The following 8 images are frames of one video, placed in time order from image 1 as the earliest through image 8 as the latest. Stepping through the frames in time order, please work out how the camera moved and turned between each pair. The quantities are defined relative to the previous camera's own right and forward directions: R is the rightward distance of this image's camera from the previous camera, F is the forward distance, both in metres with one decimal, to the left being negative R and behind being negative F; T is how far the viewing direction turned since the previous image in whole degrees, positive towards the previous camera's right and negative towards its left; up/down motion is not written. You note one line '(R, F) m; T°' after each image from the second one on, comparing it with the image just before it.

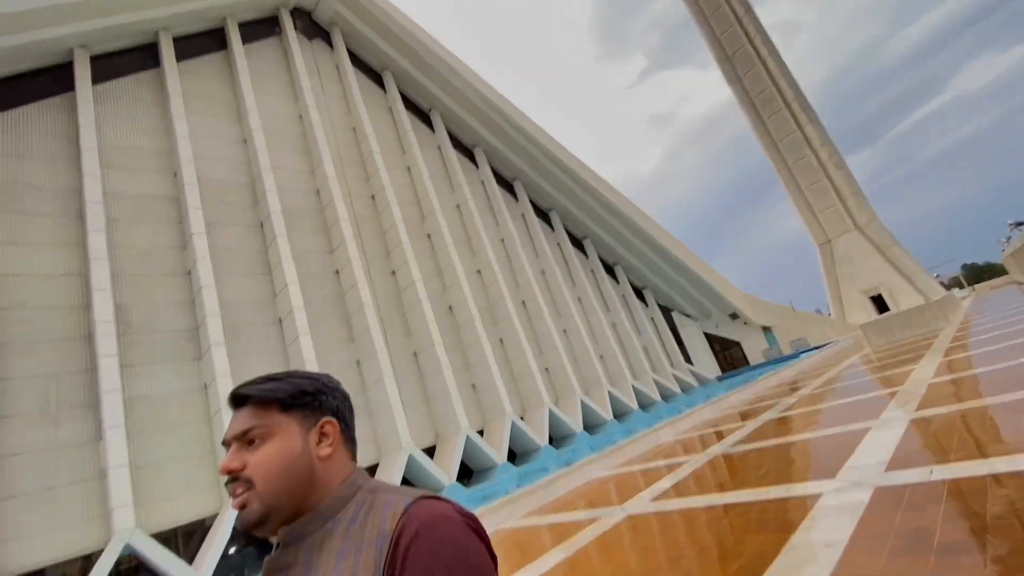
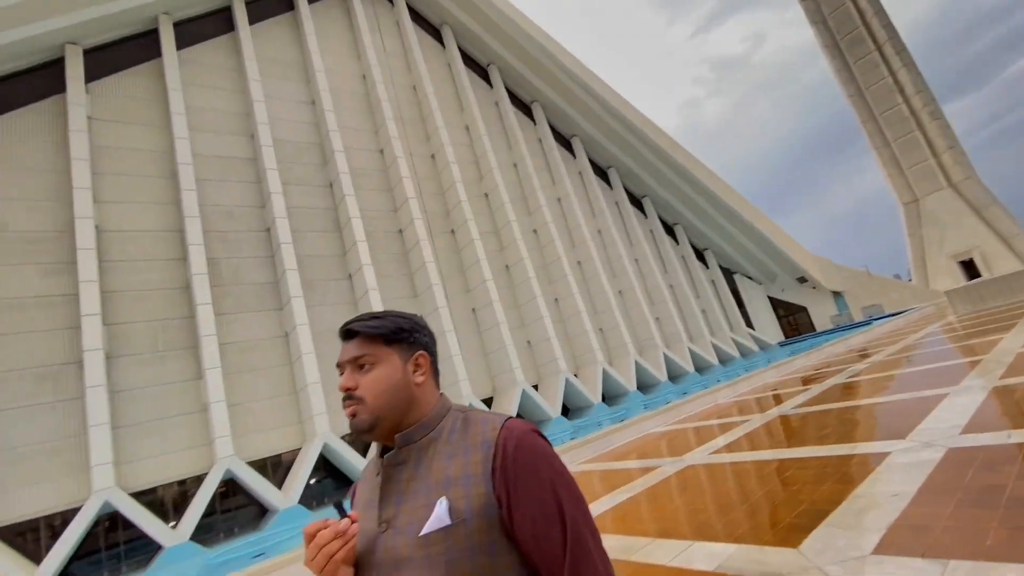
(-0.1, -0.2) m; -6°
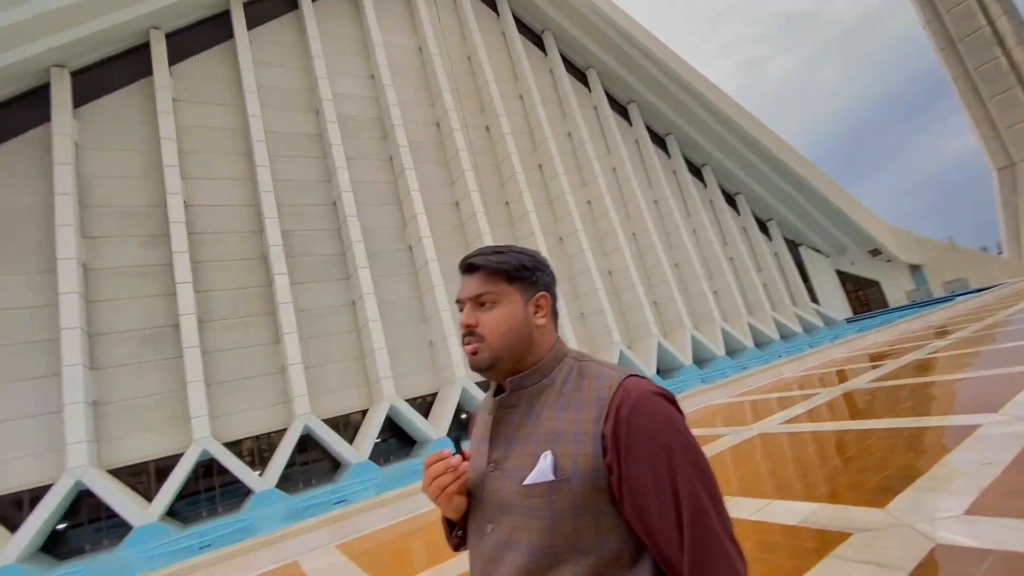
(-0.2, -0.2) m; -6°
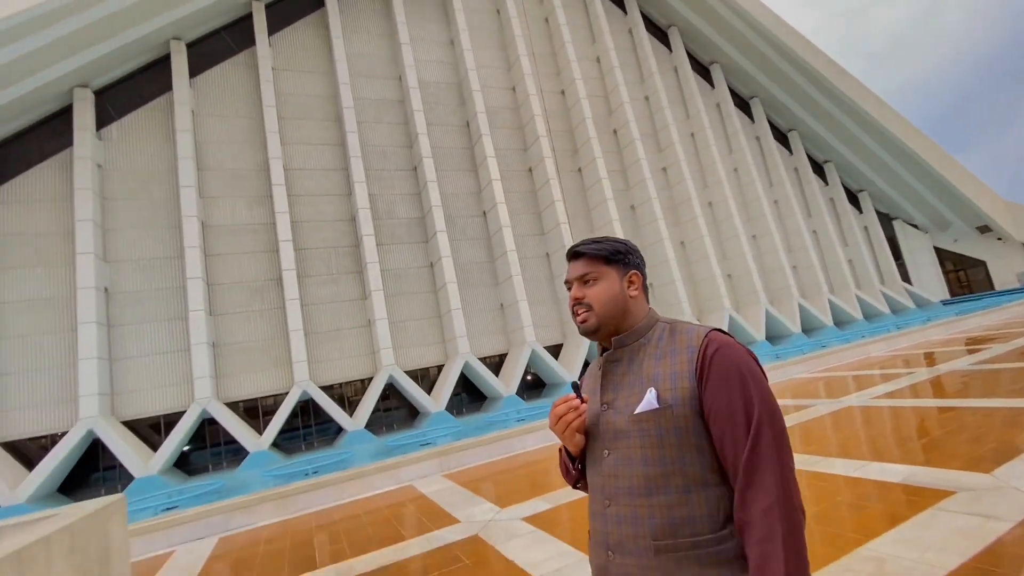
(-0.3, -0.3) m; -7°
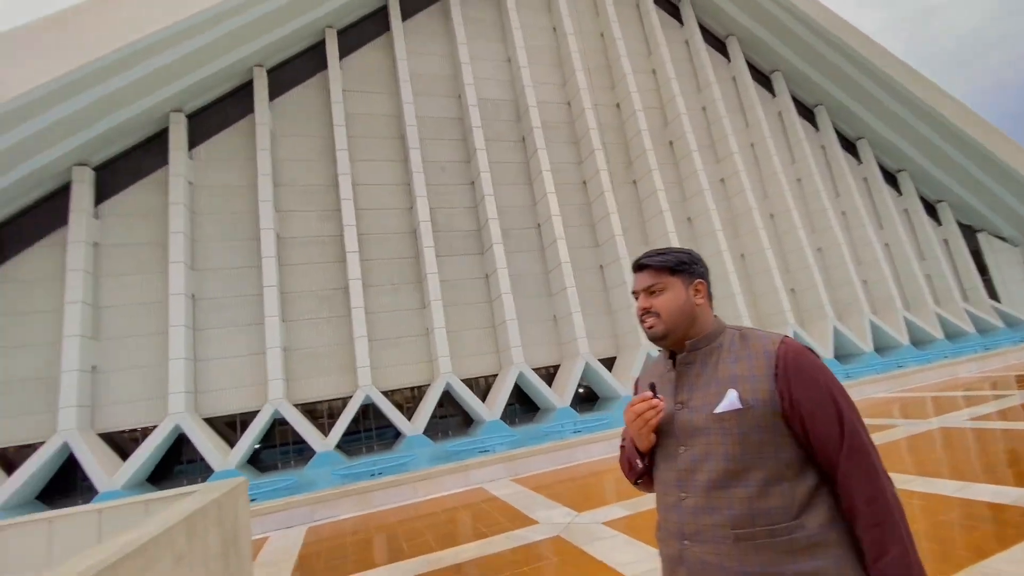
(-0.2, -0.1) m; -6°
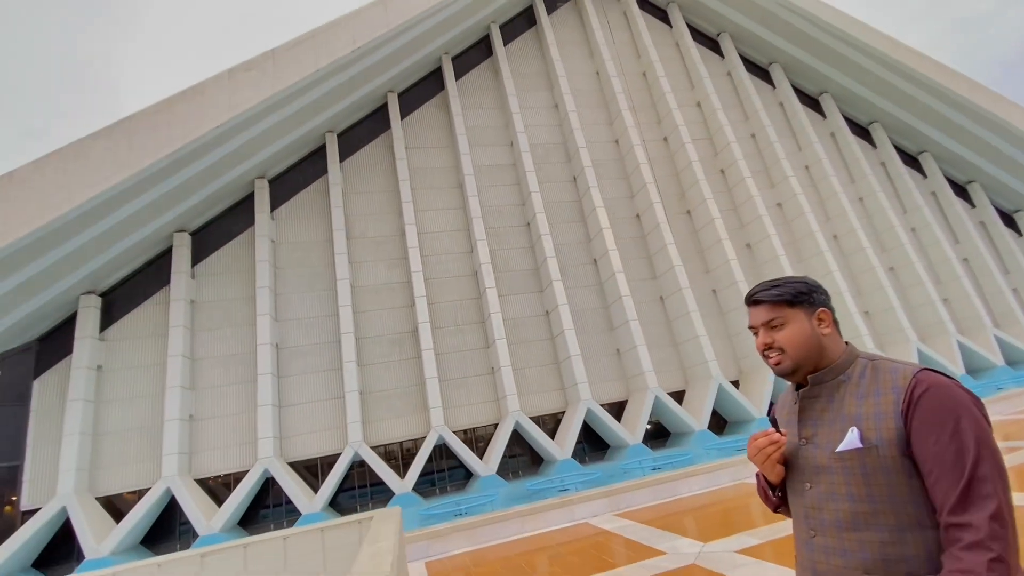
(-0.5, -0.2) m; -5°
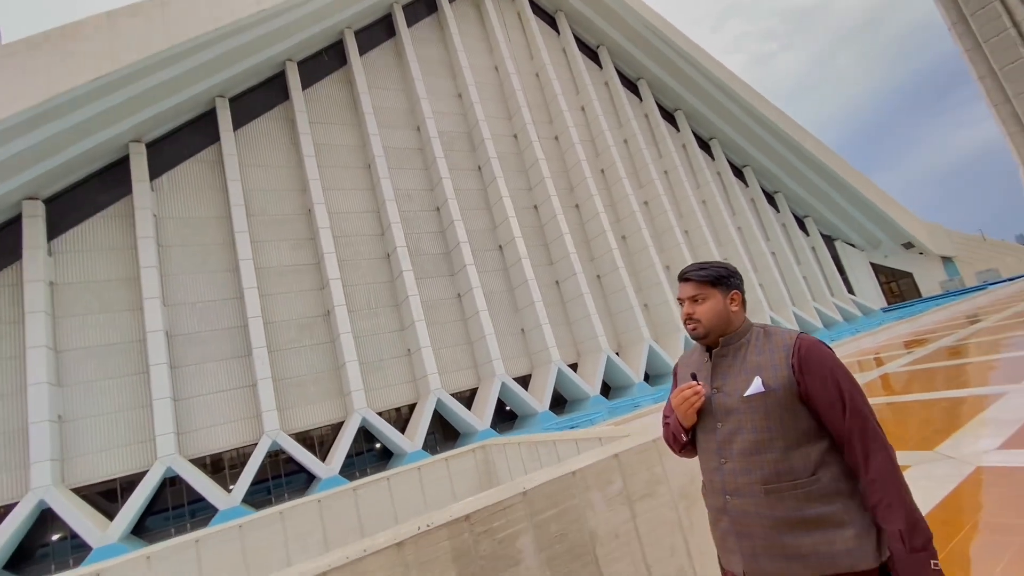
(-1.5, -0.5) m; +17°
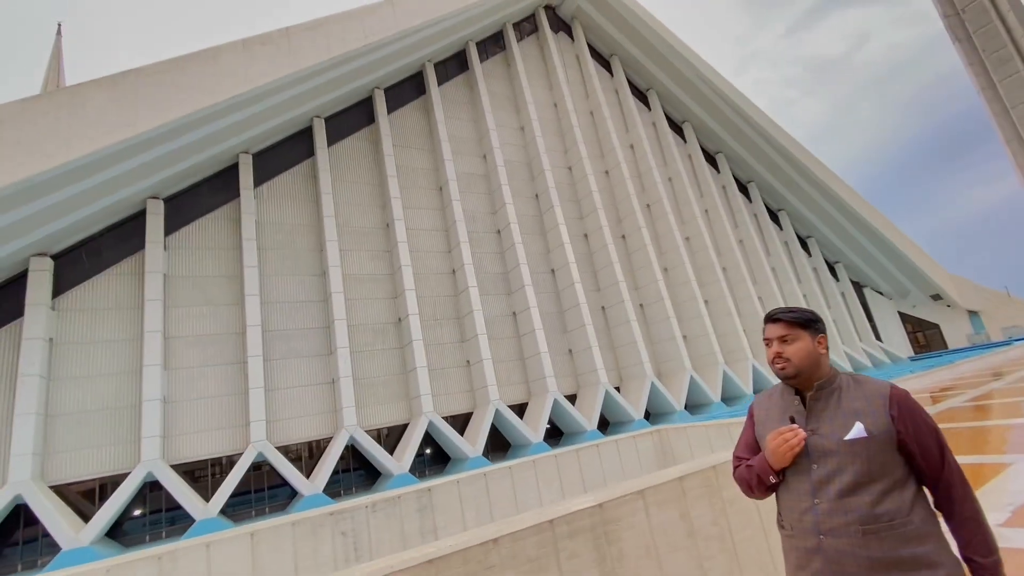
(-1.4, -0.8) m; -1°
